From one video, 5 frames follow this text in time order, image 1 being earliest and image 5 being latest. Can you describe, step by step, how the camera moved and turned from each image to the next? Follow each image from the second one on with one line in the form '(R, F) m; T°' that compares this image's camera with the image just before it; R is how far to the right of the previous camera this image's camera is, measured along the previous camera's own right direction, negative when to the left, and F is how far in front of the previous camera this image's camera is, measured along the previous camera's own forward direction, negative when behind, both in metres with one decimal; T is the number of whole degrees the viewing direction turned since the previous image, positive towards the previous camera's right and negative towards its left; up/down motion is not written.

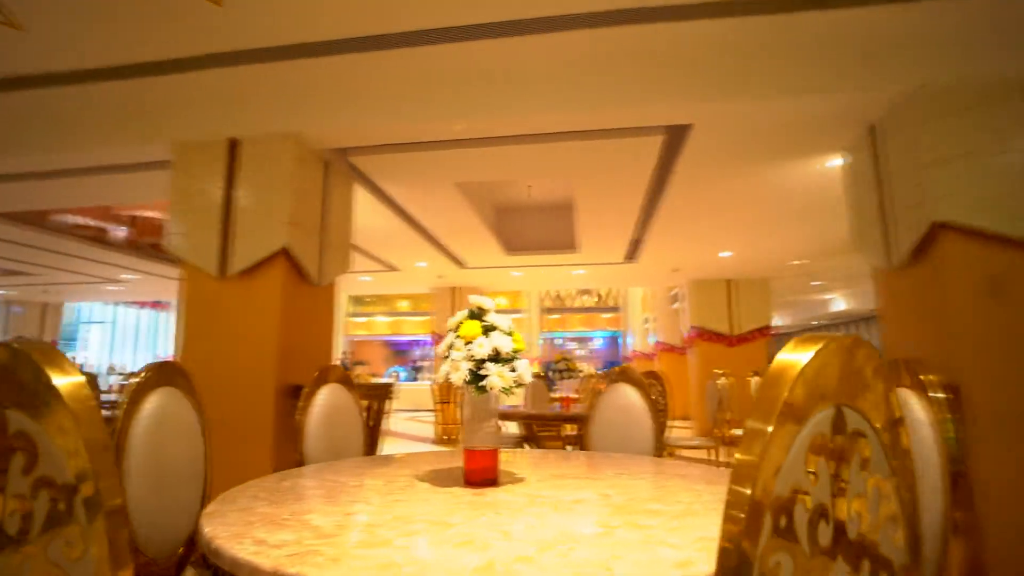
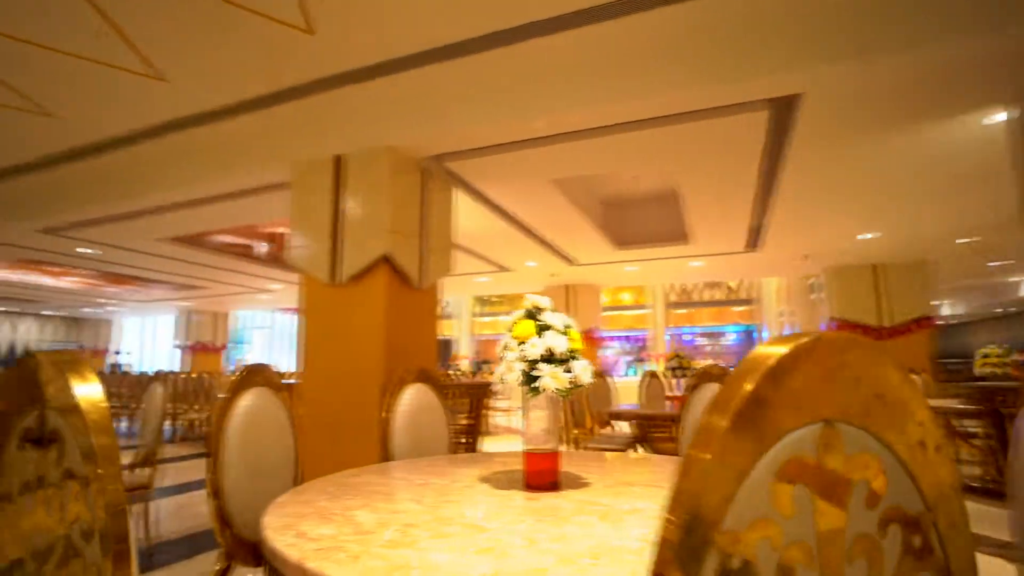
(+0.2, +0.1) m; -13°
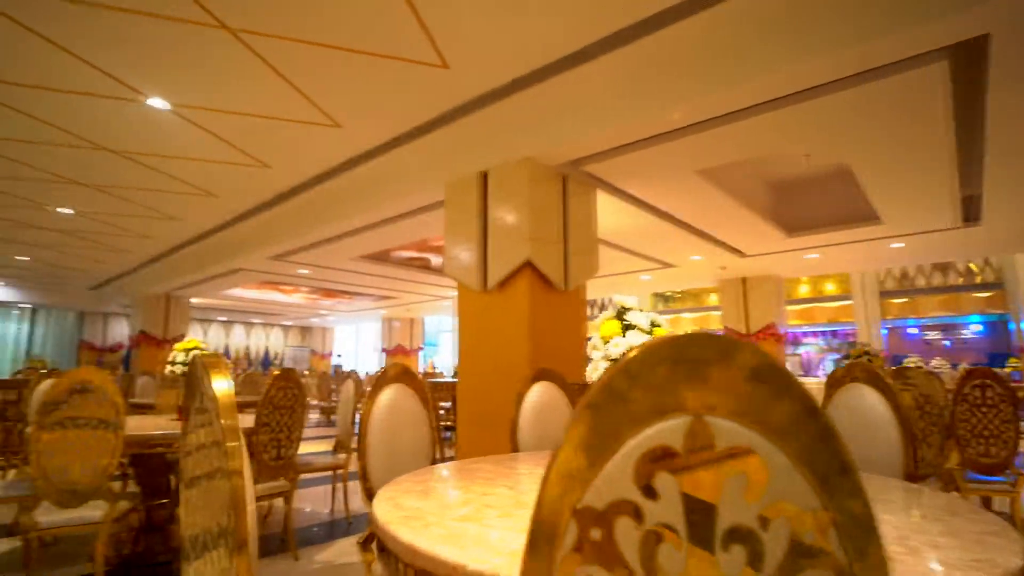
(+0.3, -0.1) m; -18°
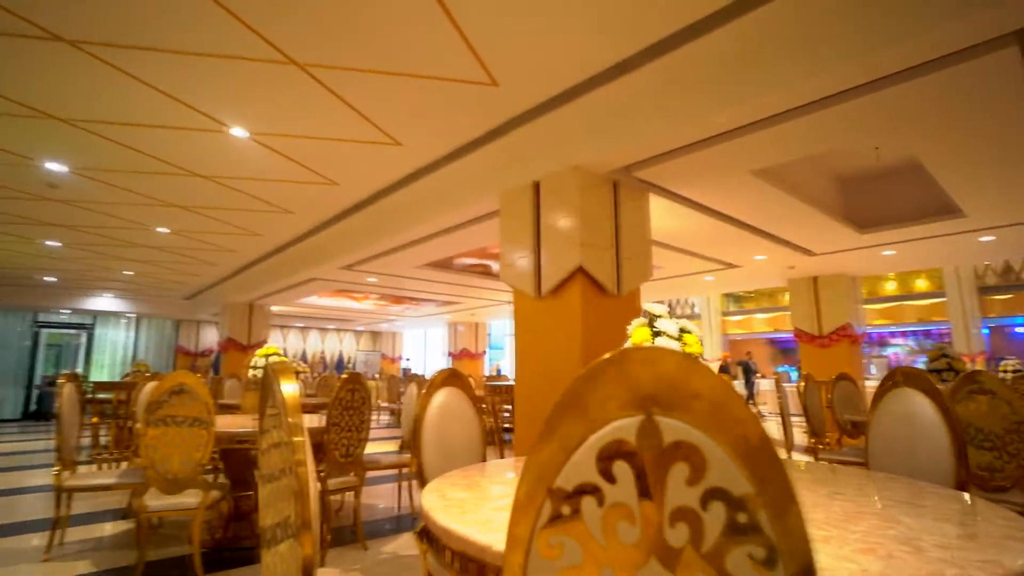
(+0.1, -0.1) m; -7°
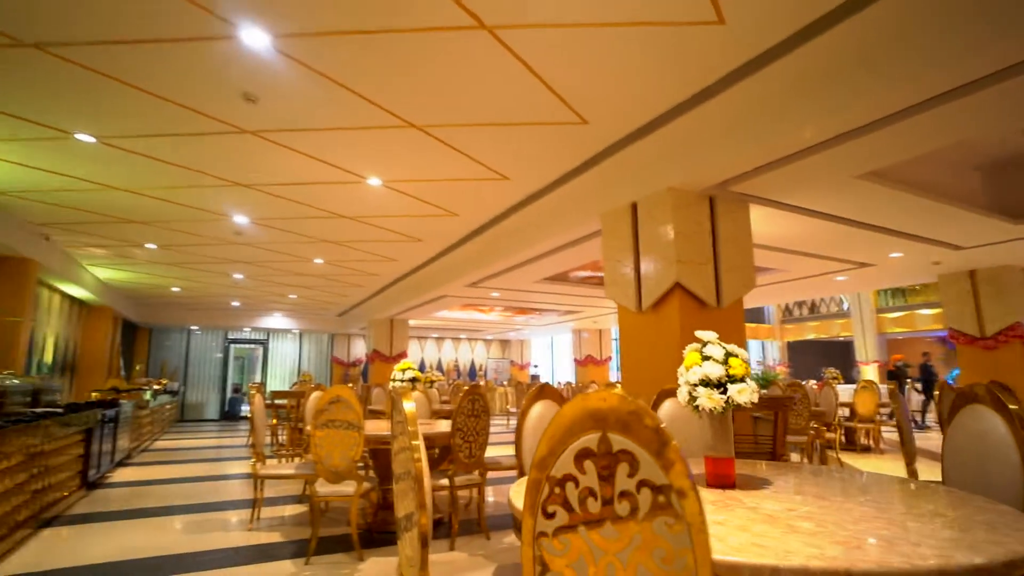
(+0.2, -0.3) m; -13°
